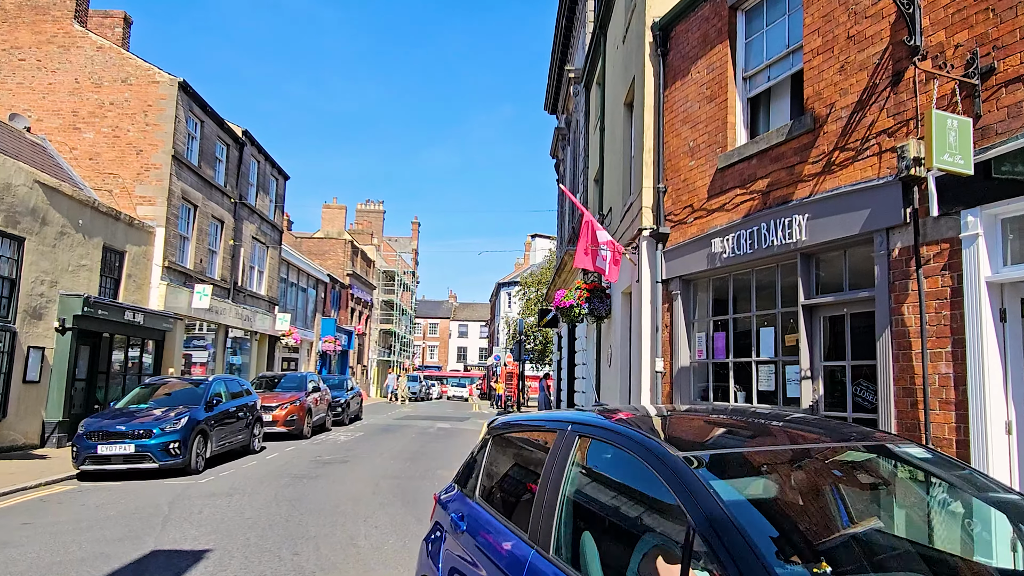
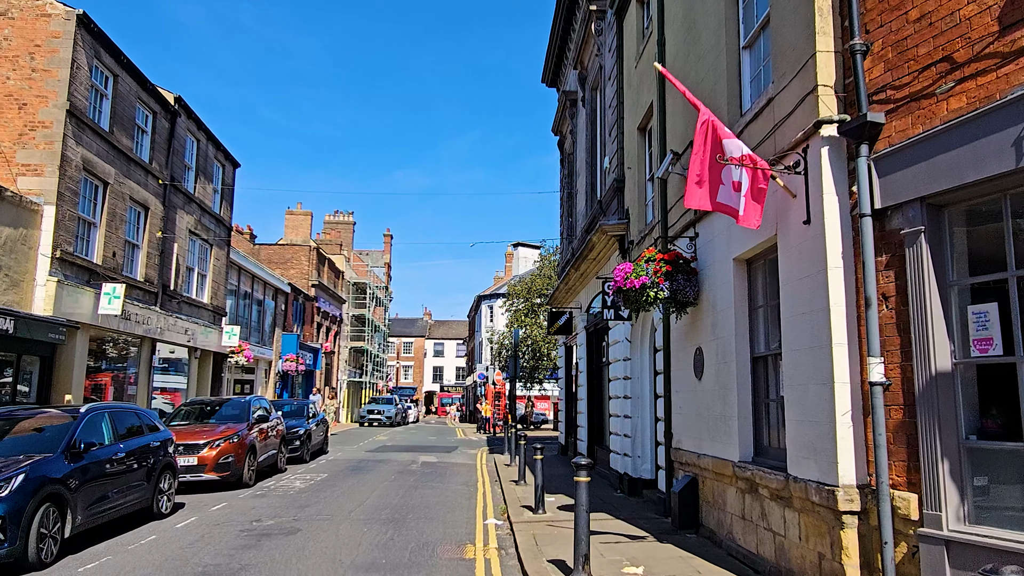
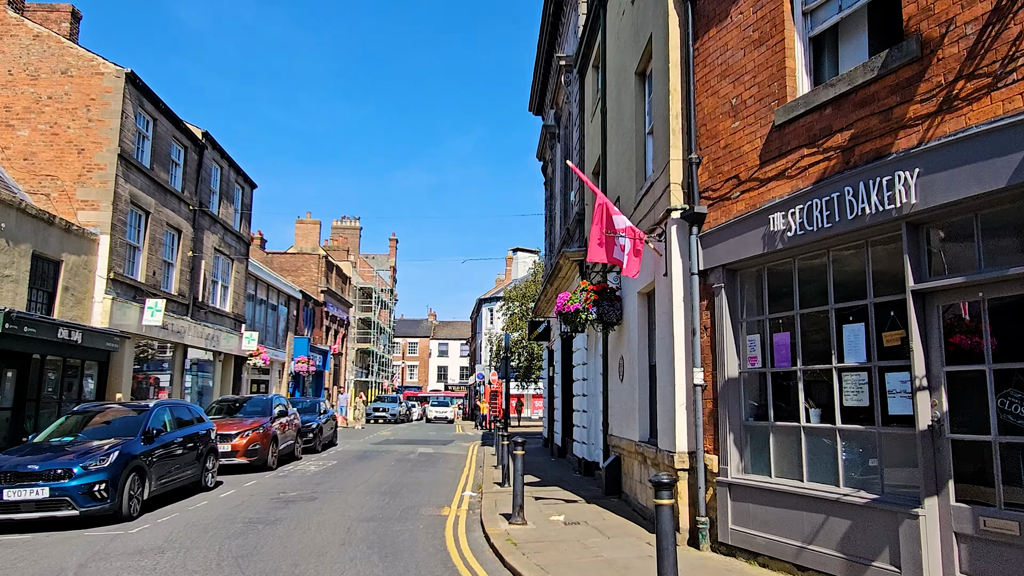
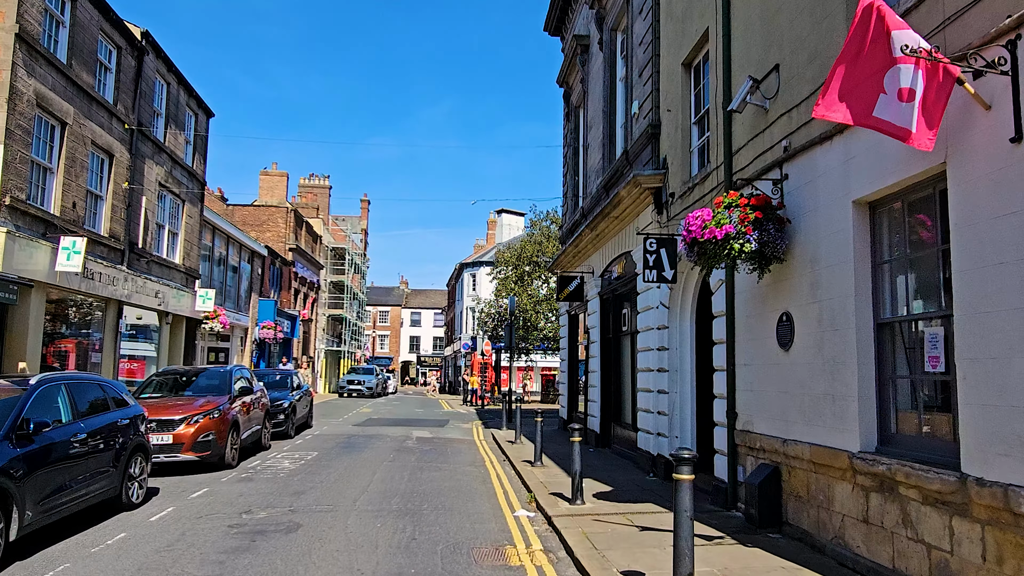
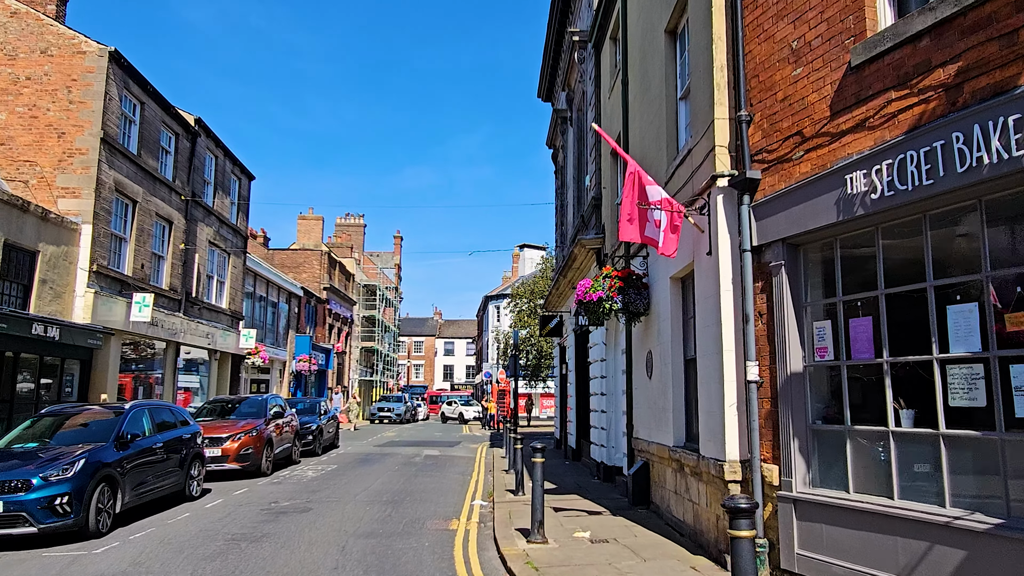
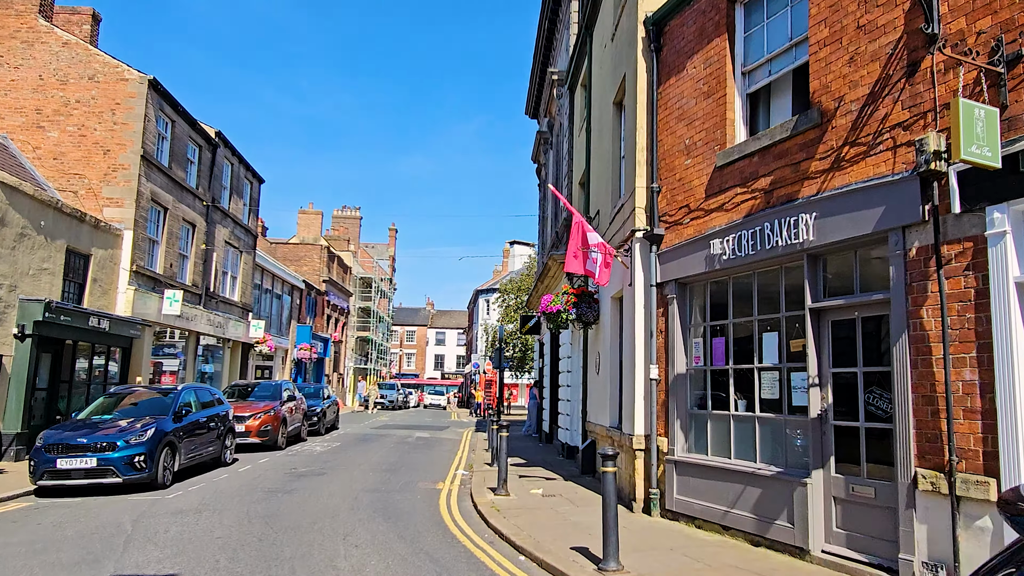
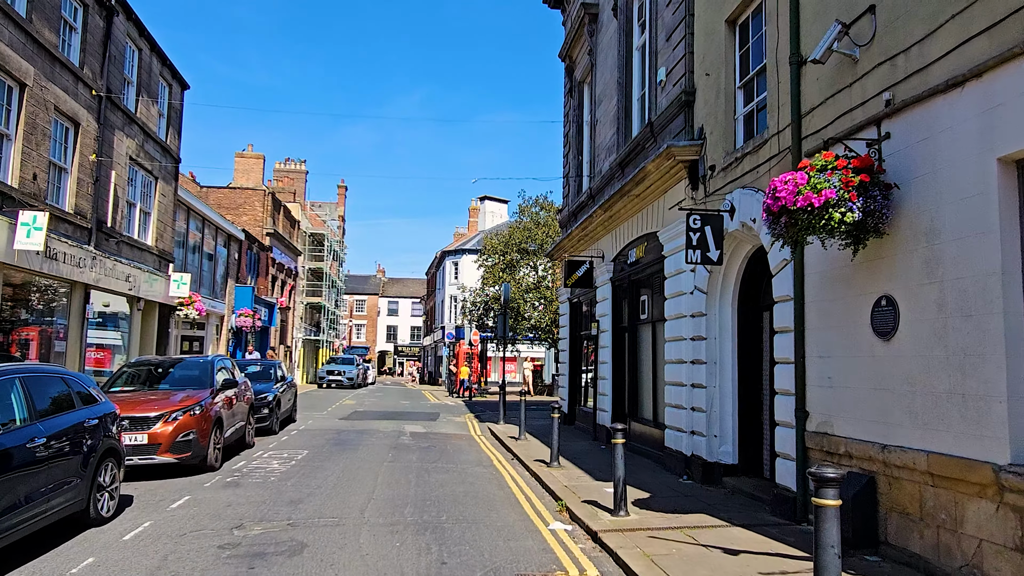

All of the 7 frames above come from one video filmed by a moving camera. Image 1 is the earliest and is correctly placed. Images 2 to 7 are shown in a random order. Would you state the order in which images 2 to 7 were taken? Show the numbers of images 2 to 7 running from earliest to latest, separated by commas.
6, 3, 5, 2, 4, 7
